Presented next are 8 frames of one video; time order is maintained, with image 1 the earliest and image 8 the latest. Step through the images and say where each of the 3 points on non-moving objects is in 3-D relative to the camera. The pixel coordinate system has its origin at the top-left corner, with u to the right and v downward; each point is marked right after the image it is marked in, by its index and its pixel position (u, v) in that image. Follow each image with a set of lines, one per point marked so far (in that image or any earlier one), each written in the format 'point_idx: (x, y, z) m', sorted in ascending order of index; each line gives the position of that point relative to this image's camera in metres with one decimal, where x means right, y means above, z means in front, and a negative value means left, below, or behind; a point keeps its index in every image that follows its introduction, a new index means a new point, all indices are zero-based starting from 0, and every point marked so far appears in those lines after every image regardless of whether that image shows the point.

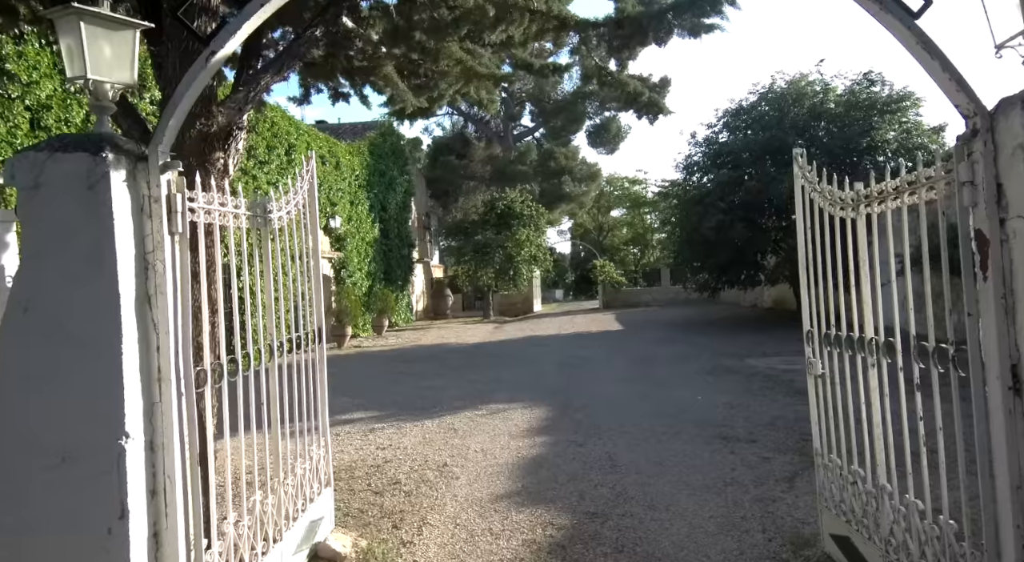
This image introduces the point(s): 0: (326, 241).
0: (-5.0, +1.1, +18.8) m
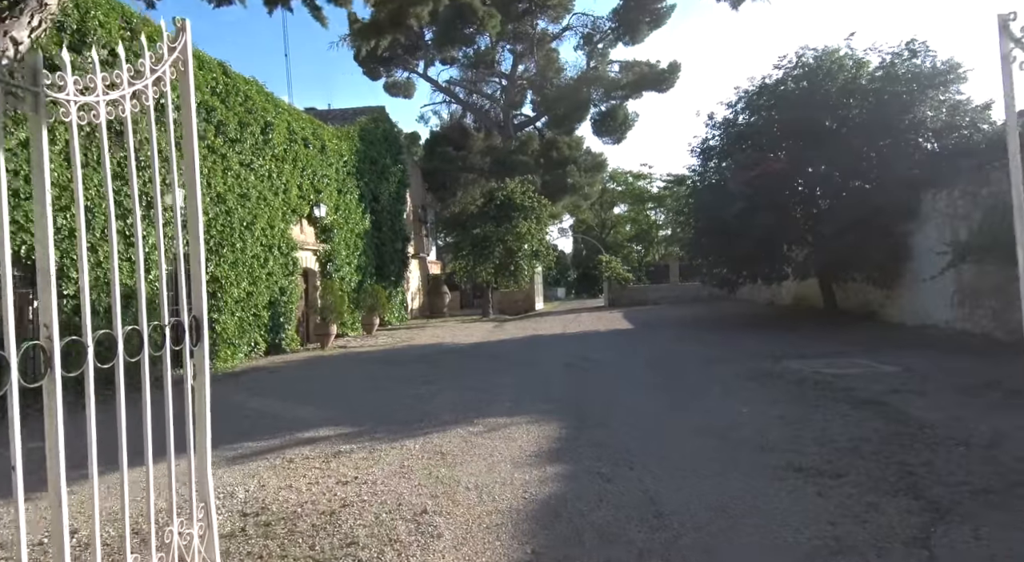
0: (-4.9, +1.2, +17.2) m
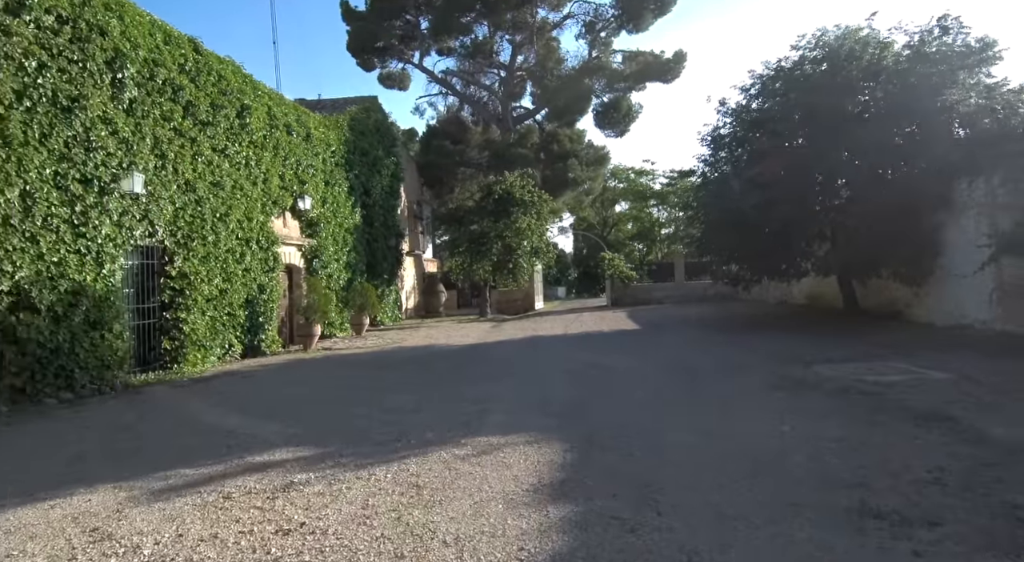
0: (-5.0, +1.3, +16.1) m
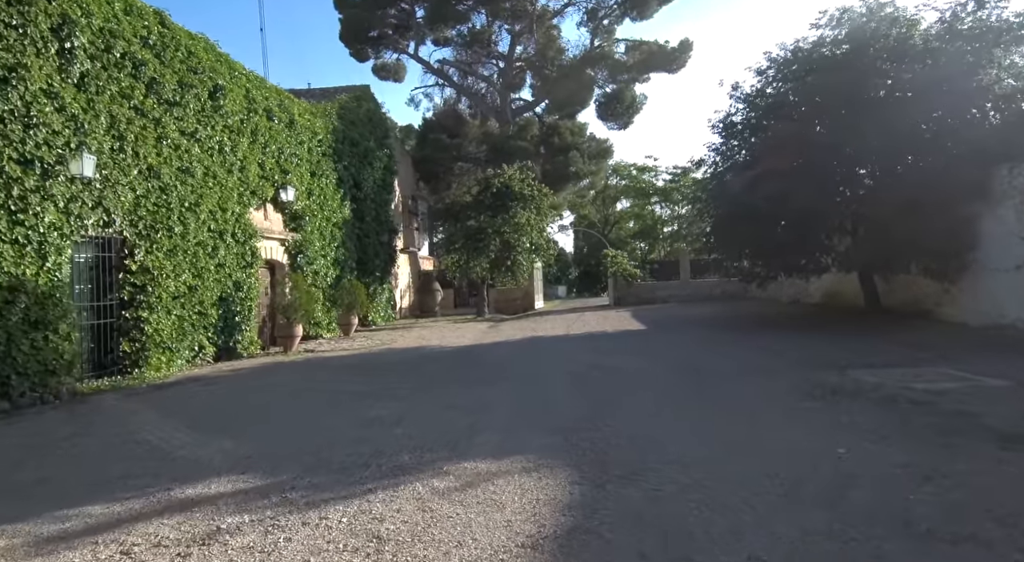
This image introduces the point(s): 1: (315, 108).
0: (-5.0, +1.4, +15.0) m
1: (-4.8, +4.2, +17.1) m
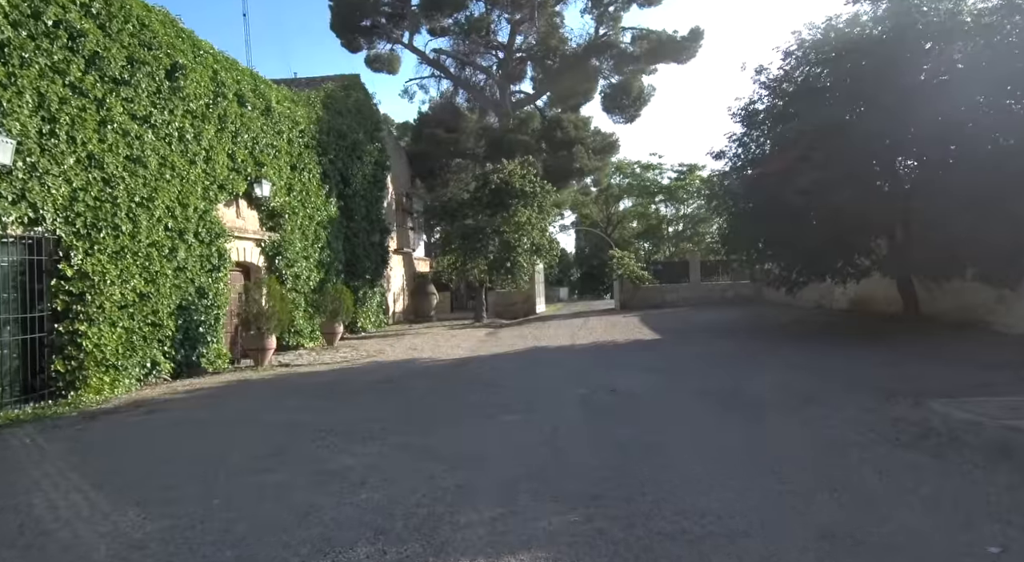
0: (-5.0, +1.3, +13.5) m
1: (-4.8, +4.1, +15.6) m
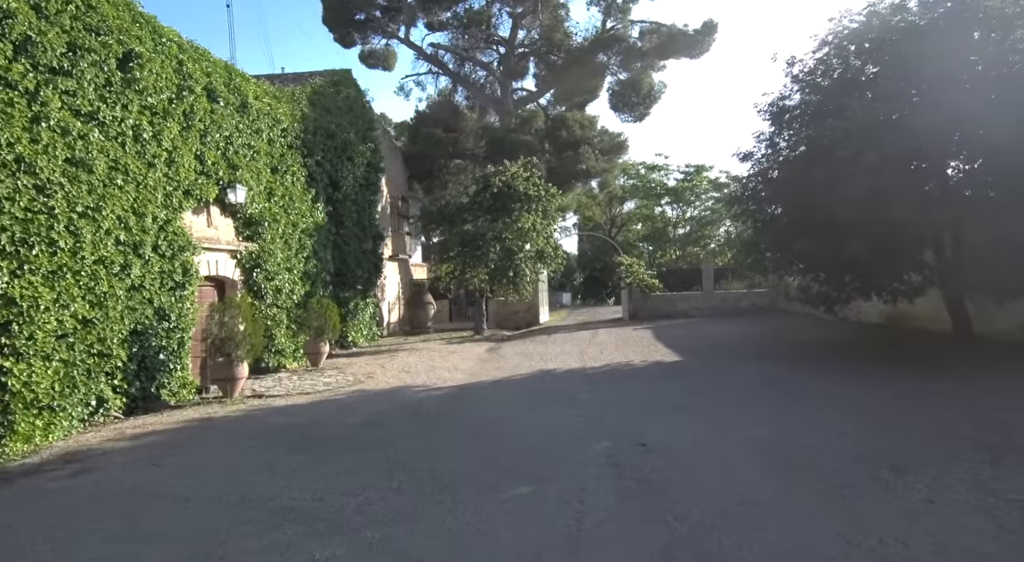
0: (-5.0, +1.0, +12.1) m
1: (-4.7, +3.8, +14.2) m
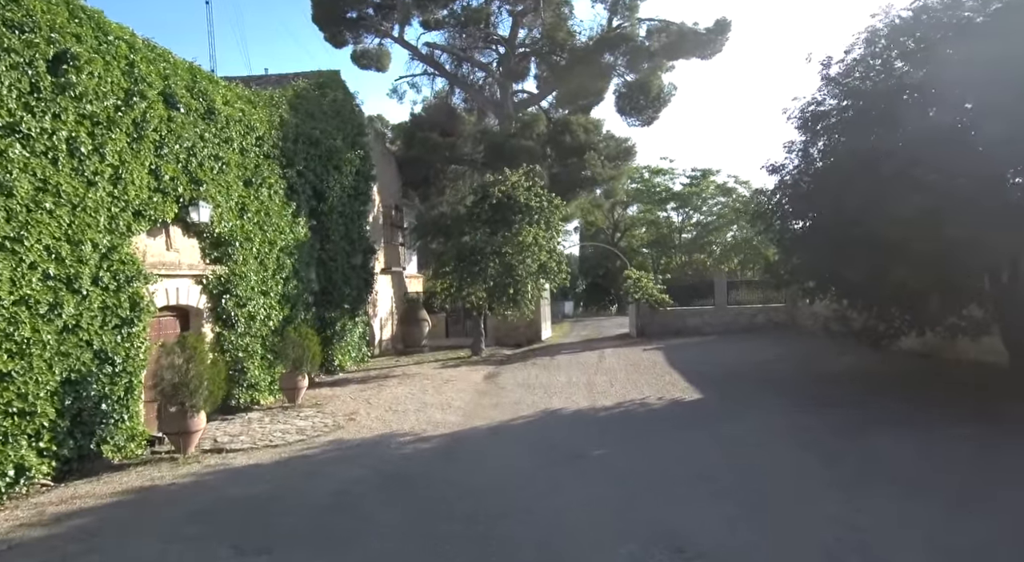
0: (-4.9, +0.5, +10.7) m
1: (-4.7, +3.4, +12.8) m
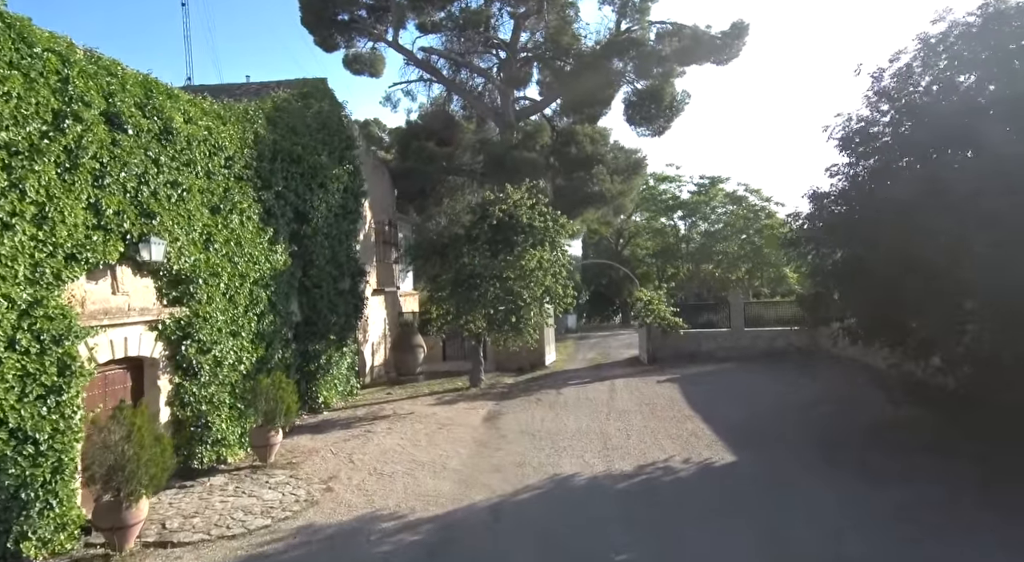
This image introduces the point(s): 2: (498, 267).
0: (-4.9, -0.1, +9.3) m
1: (-4.7, +2.8, +11.4) m
2: (-0.4, +0.4, +16.6) m
